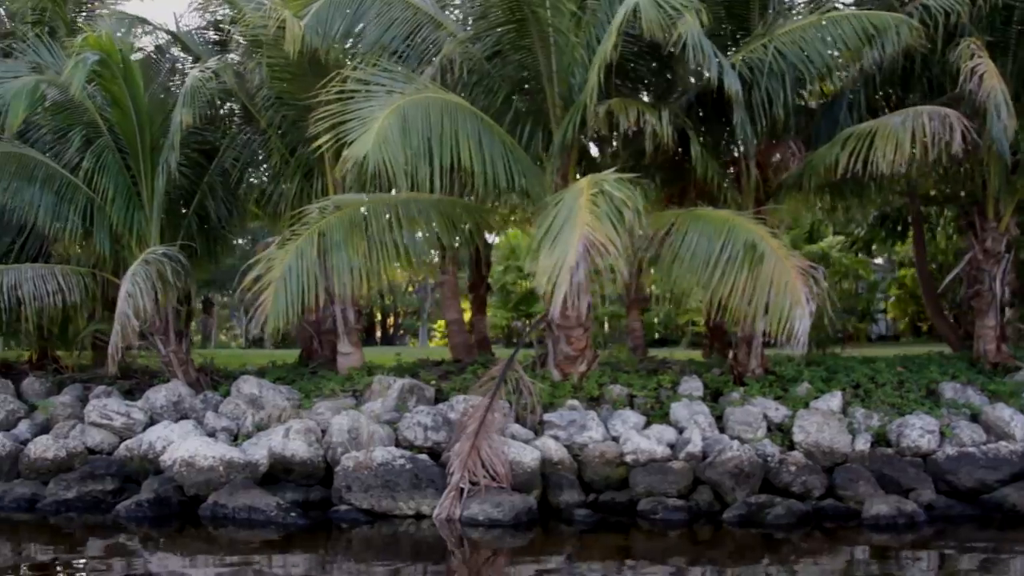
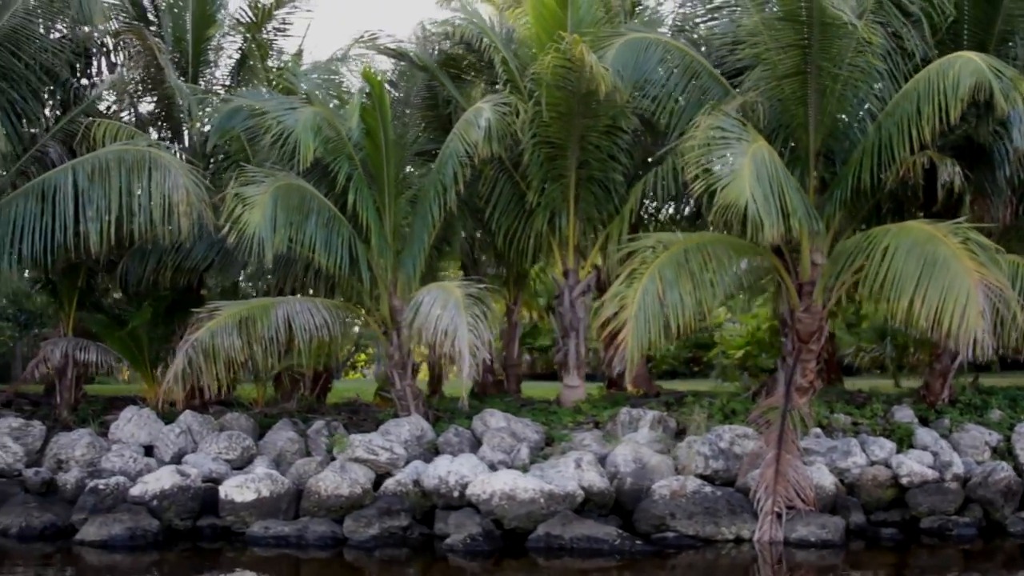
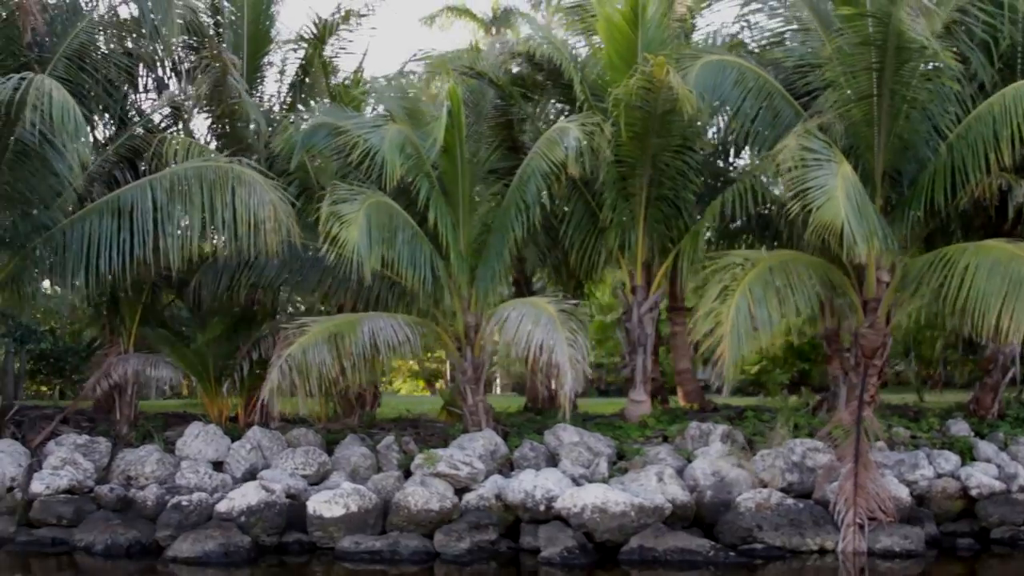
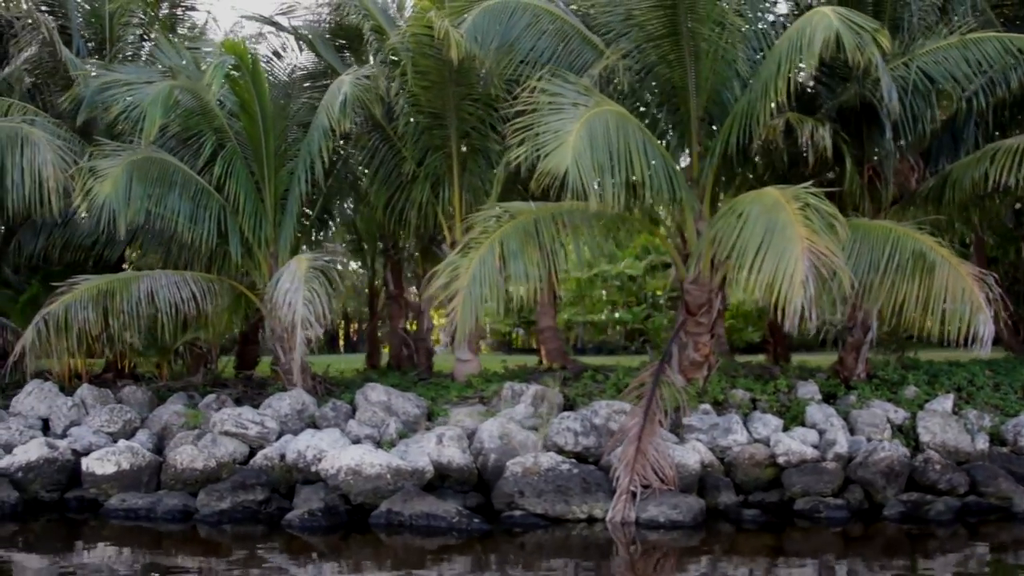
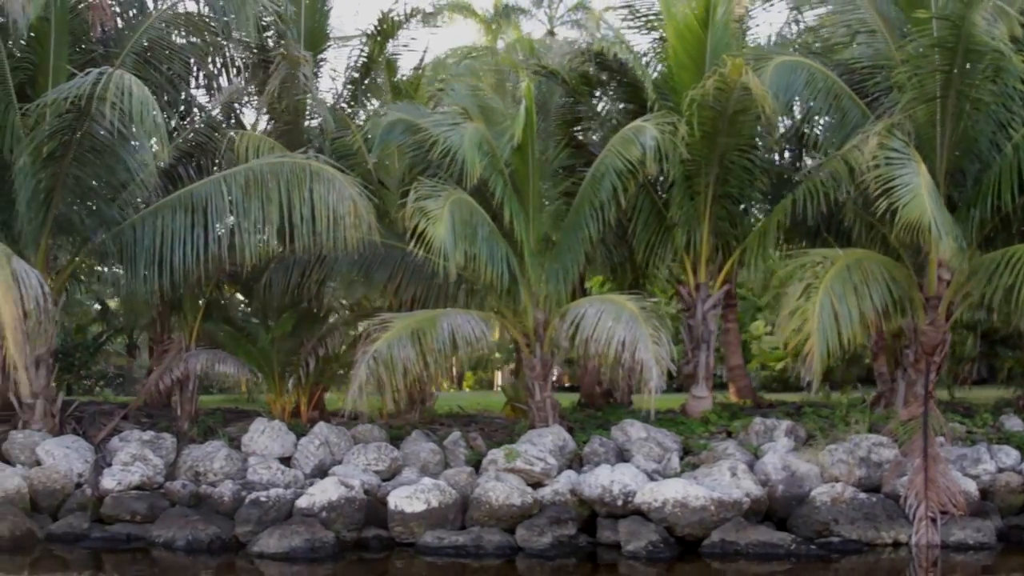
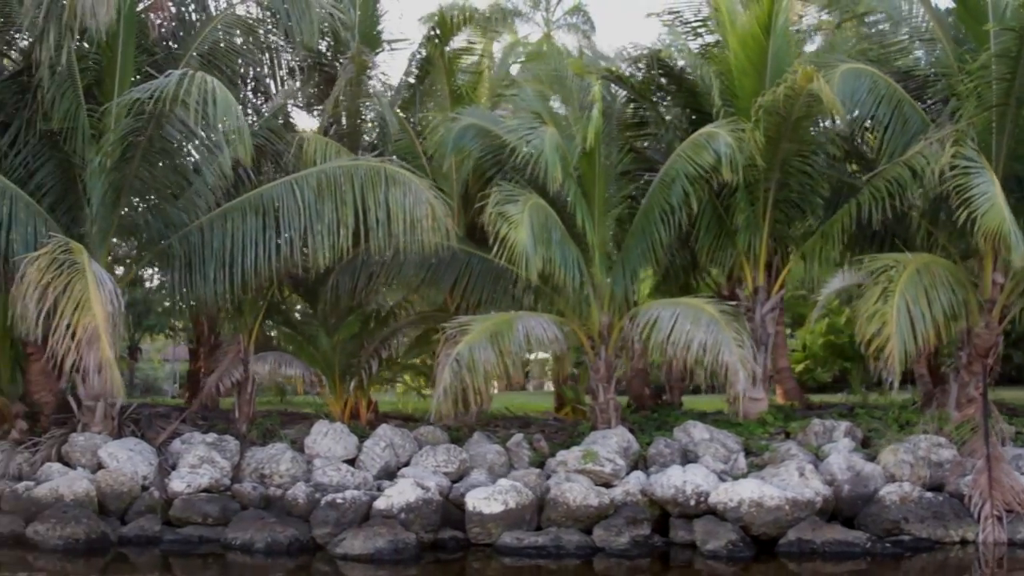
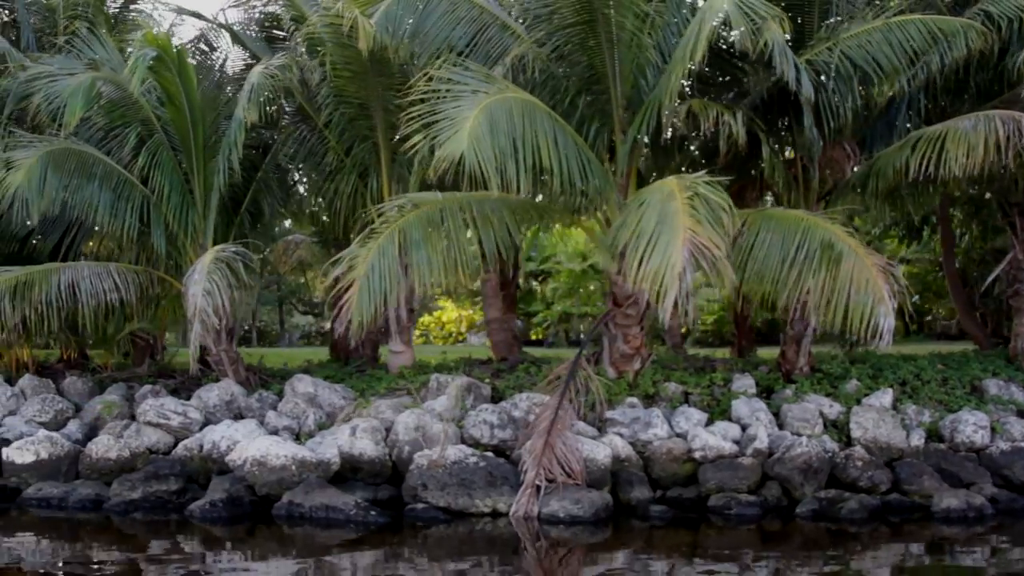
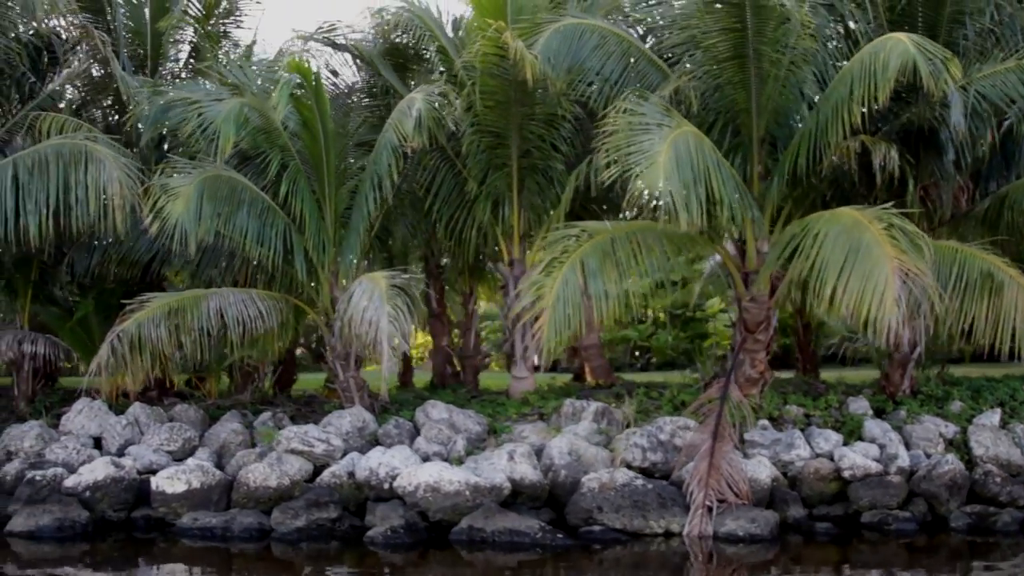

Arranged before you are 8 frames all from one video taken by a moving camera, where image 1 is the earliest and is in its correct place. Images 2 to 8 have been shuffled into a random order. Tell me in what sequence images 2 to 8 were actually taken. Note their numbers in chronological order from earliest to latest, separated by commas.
7, 4, 8, 2, 3, 5, 6
